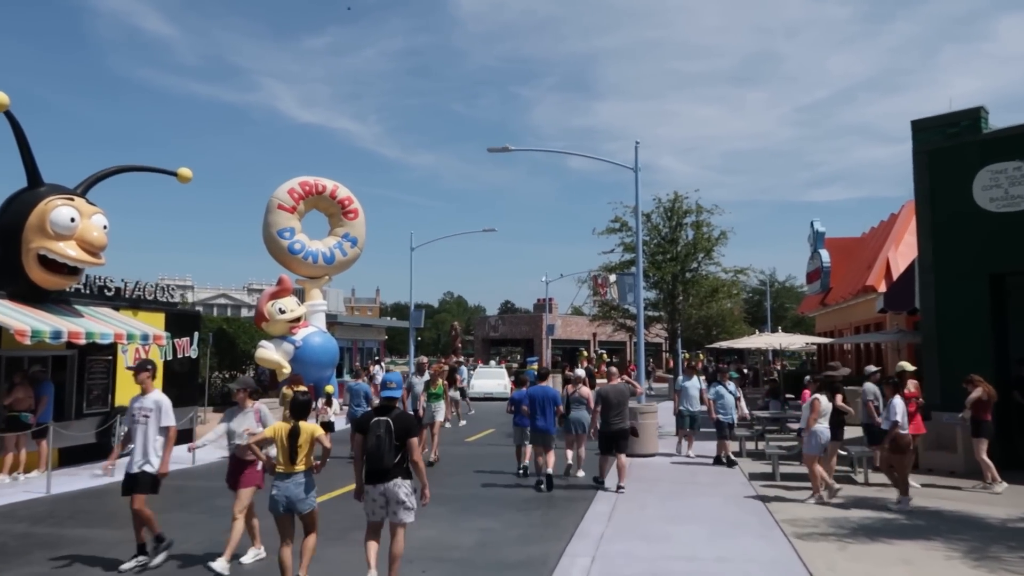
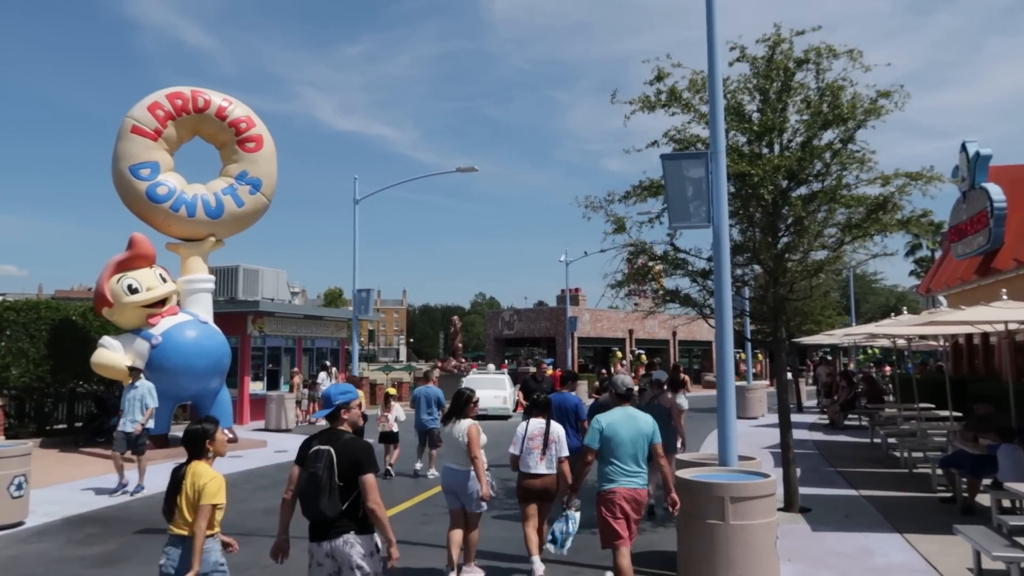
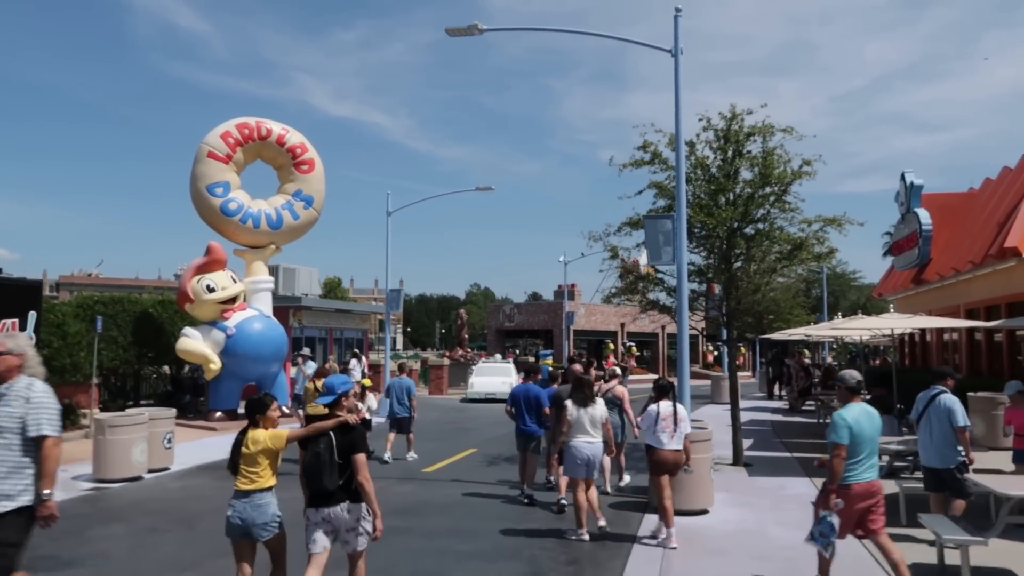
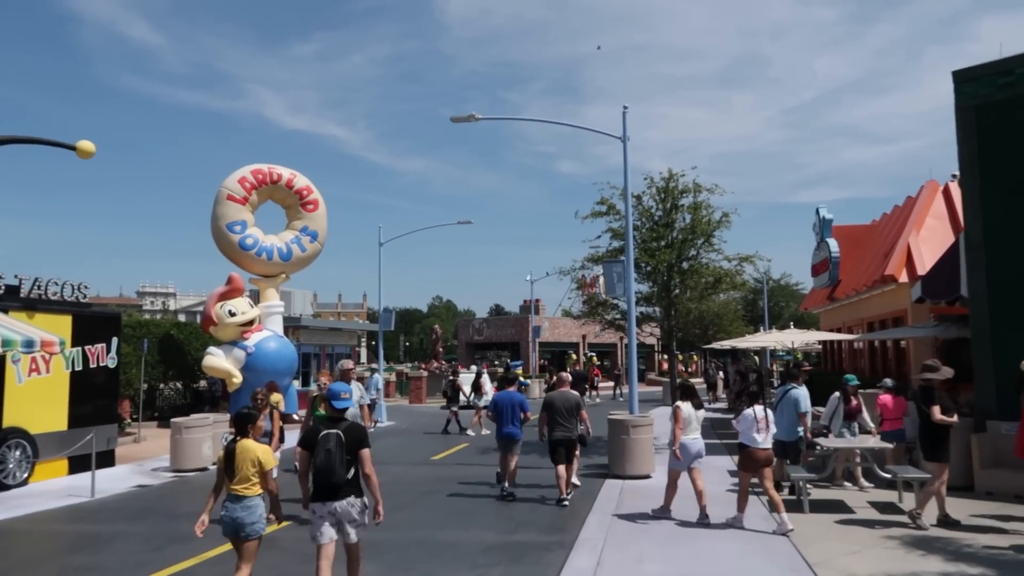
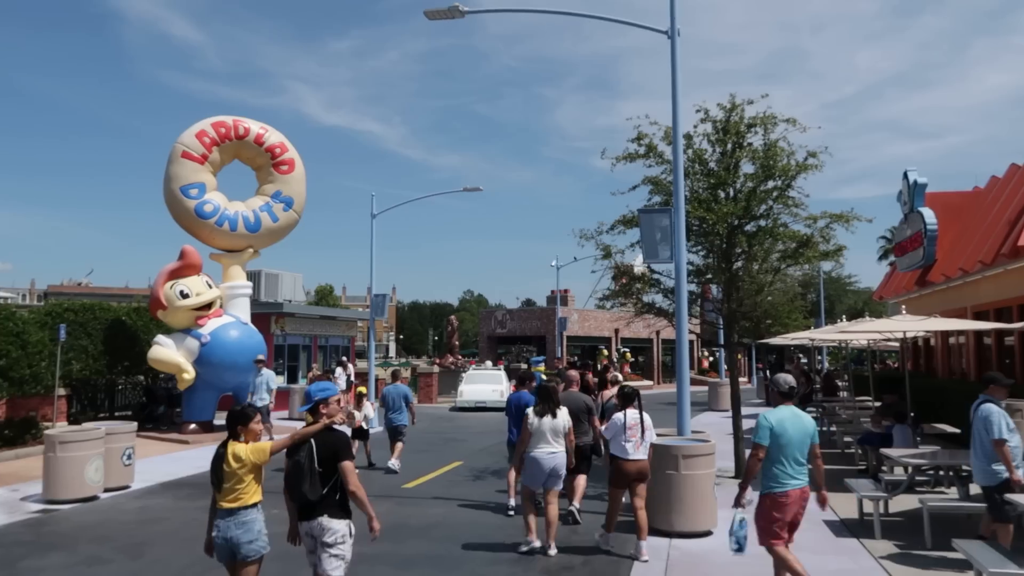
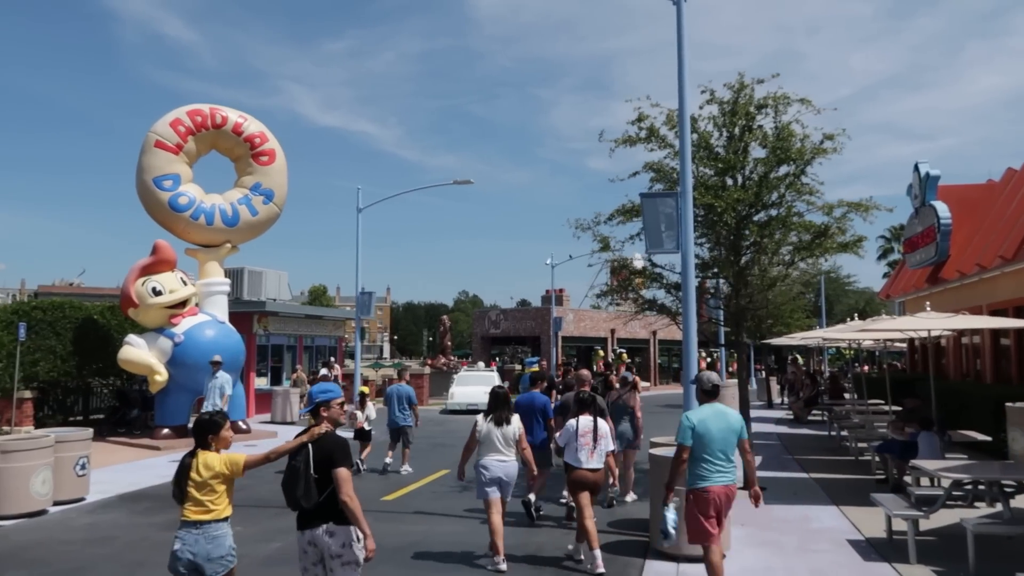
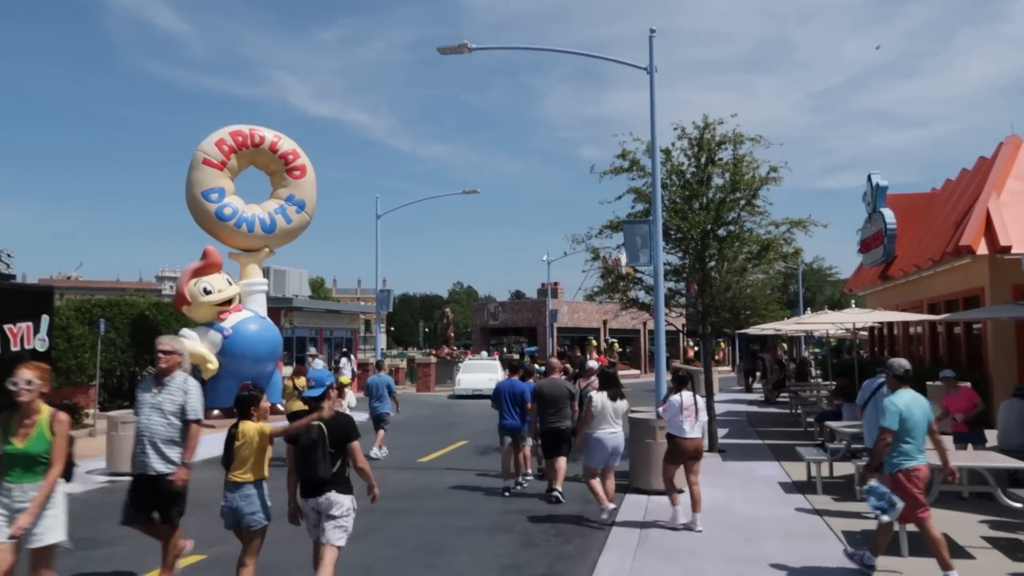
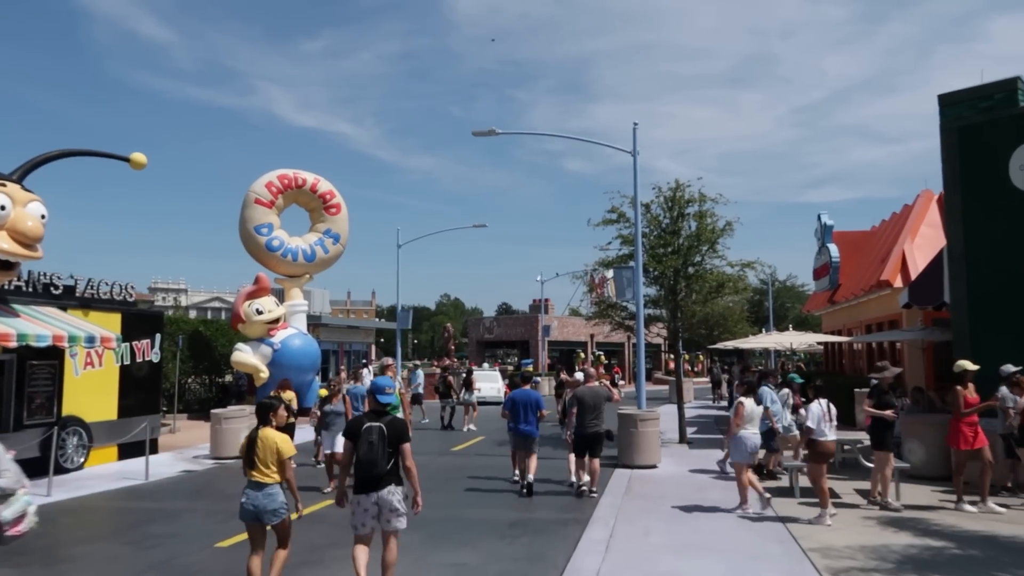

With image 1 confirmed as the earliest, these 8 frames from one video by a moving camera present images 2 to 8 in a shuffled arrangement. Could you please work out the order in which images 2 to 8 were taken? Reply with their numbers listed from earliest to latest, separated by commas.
8, 4, 7, 3, 5, 6, 2
